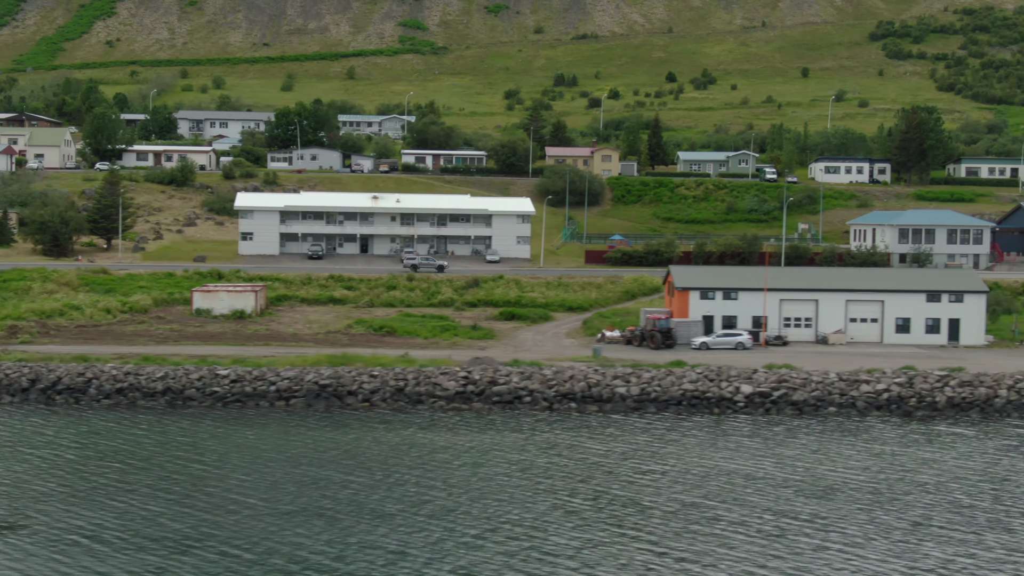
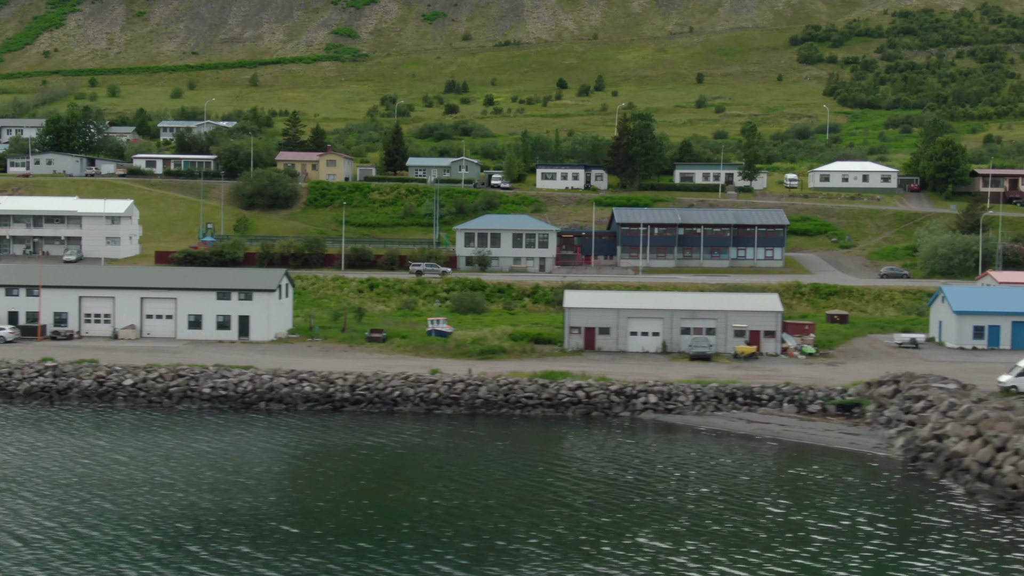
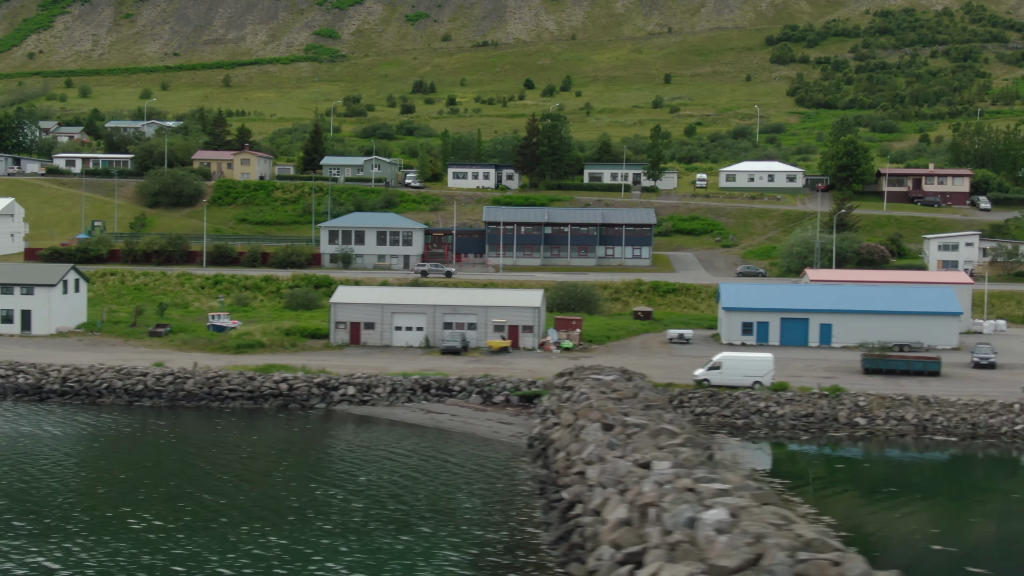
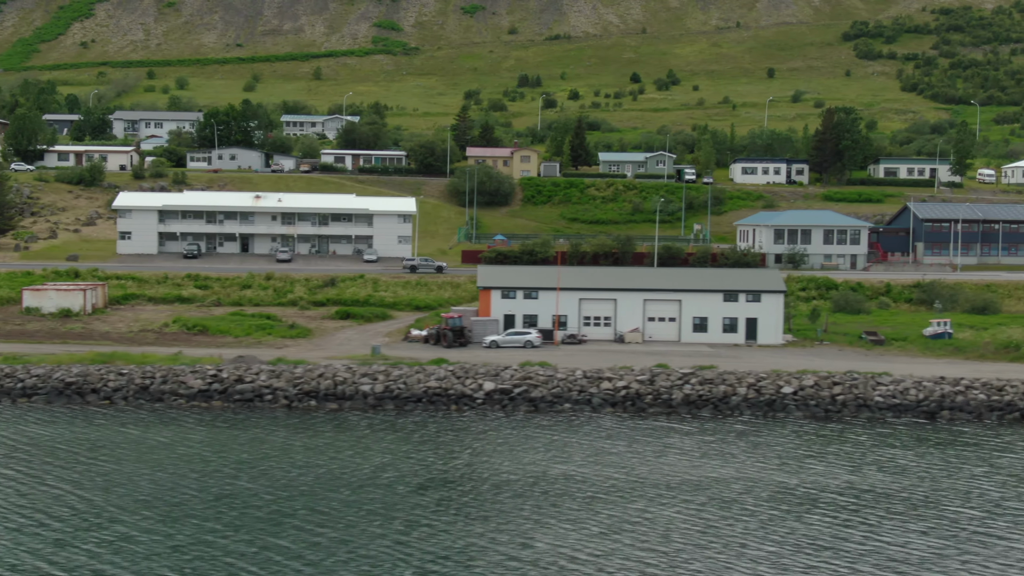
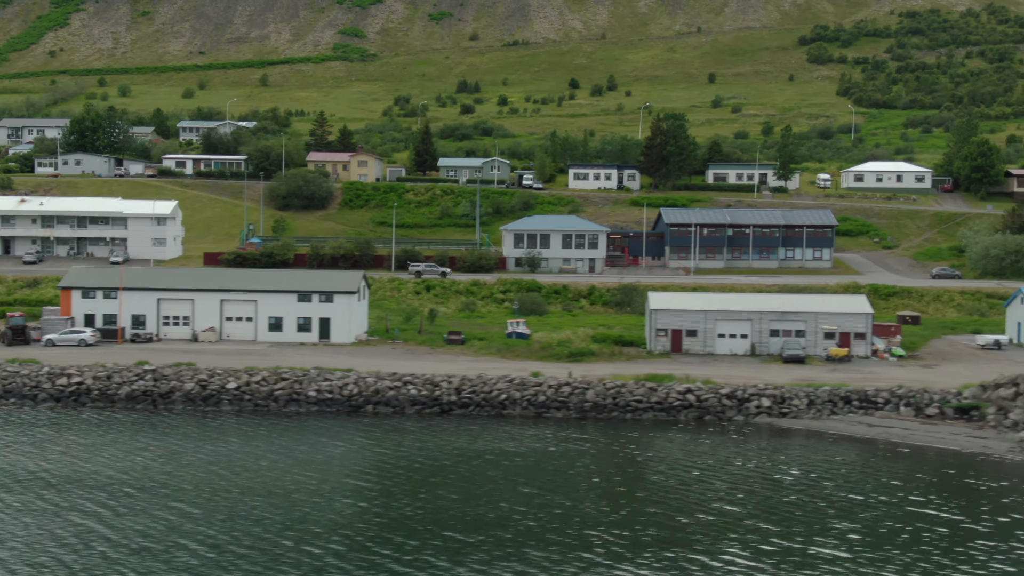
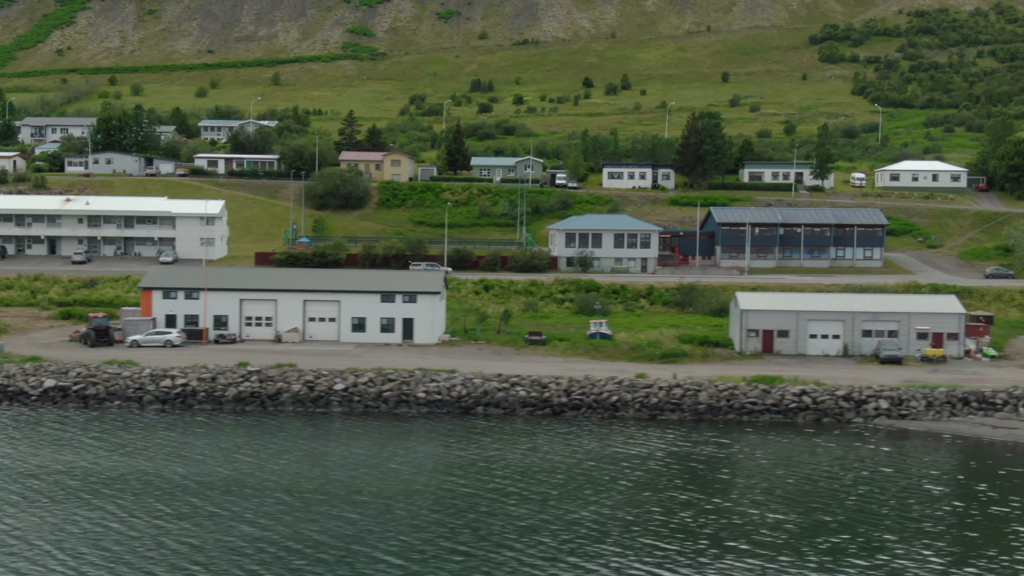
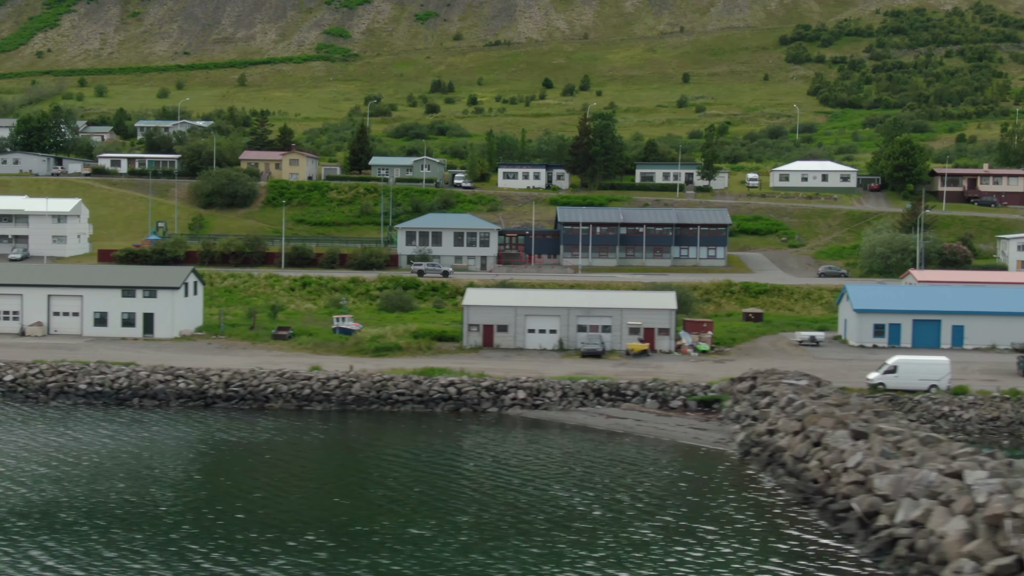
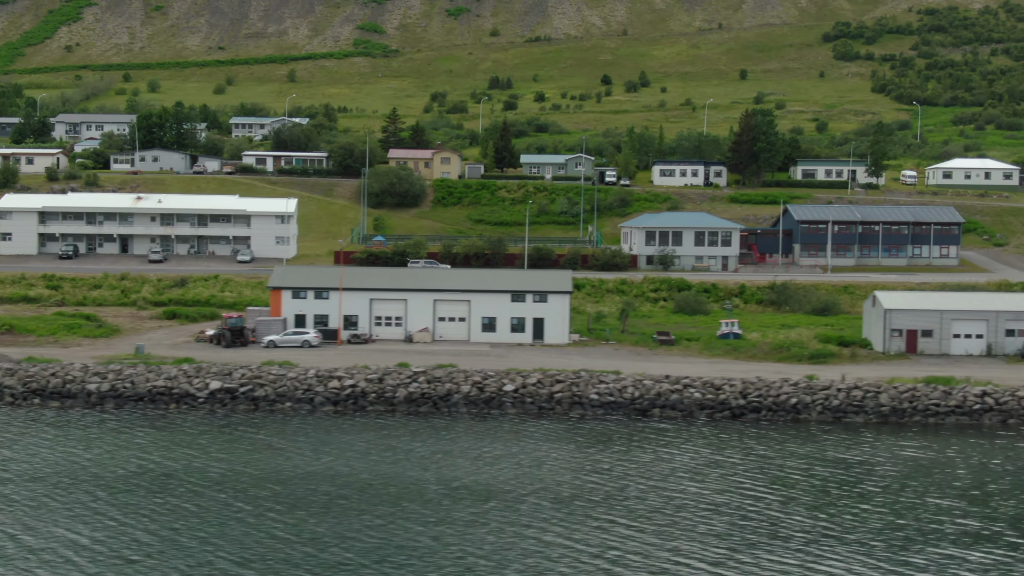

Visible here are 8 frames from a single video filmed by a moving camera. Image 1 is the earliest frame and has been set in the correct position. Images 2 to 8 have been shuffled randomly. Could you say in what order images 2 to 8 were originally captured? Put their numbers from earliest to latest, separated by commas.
4, 8, 6, 5, 2, 7, 3
